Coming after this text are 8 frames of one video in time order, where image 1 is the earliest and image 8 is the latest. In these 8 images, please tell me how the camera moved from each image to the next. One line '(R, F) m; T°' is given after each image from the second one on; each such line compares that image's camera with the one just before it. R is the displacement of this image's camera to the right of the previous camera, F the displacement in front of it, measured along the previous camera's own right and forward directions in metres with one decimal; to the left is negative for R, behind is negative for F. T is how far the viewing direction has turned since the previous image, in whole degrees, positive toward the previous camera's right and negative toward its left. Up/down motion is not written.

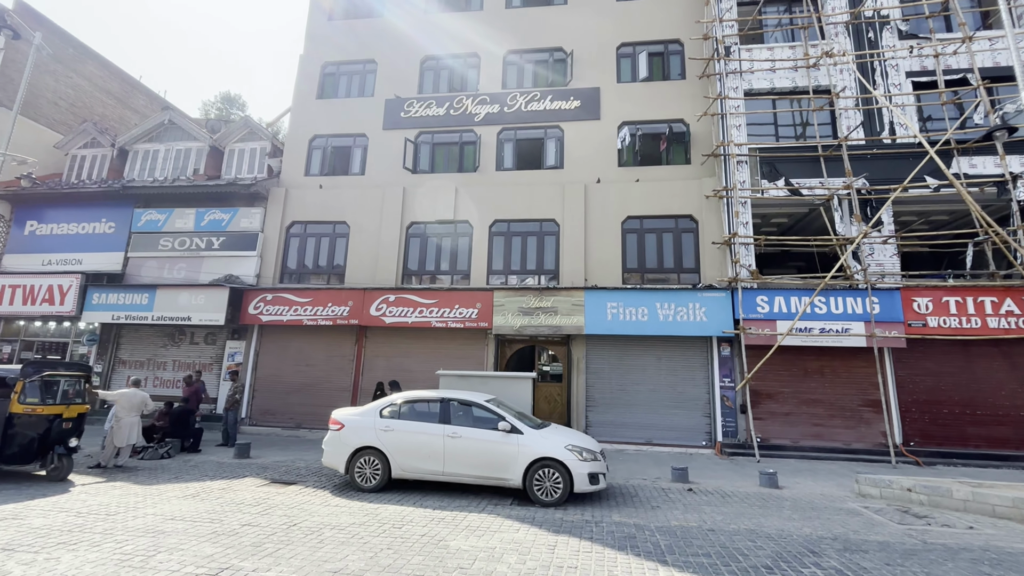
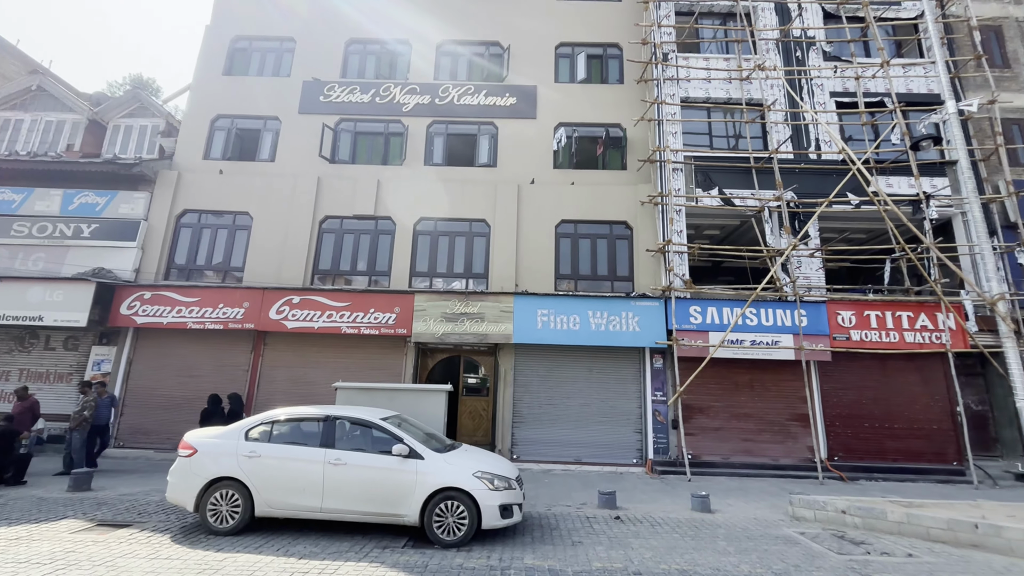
(+0.5, +1.0) m; +7°
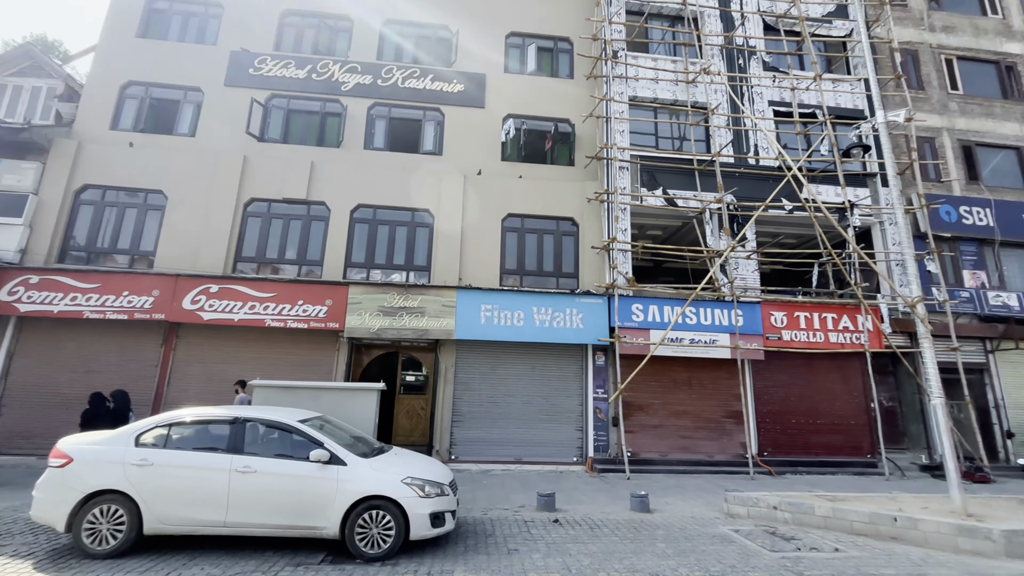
(+0.1, +0.4) m; +6°
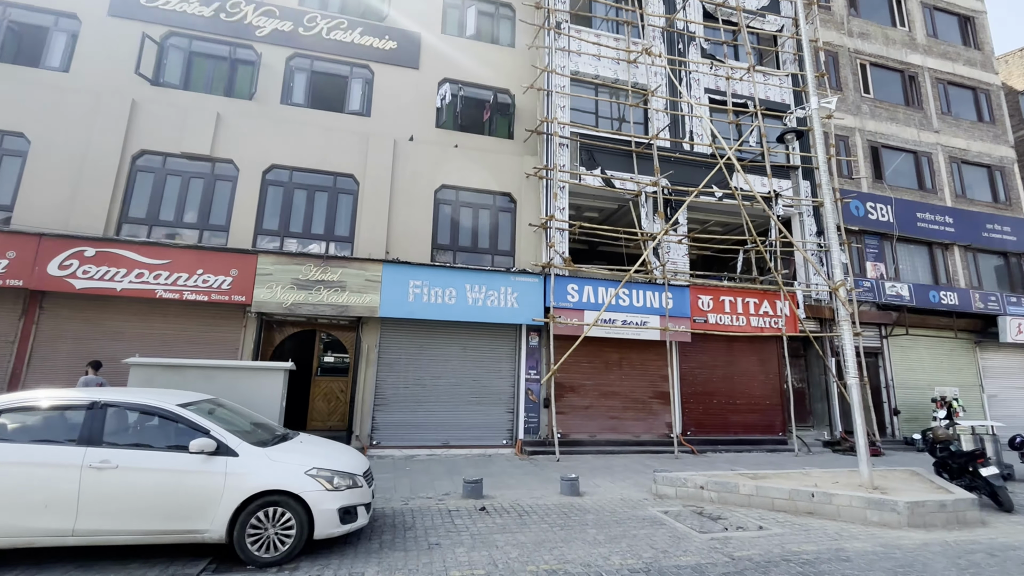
(+0.1, +0.5) m; +8°
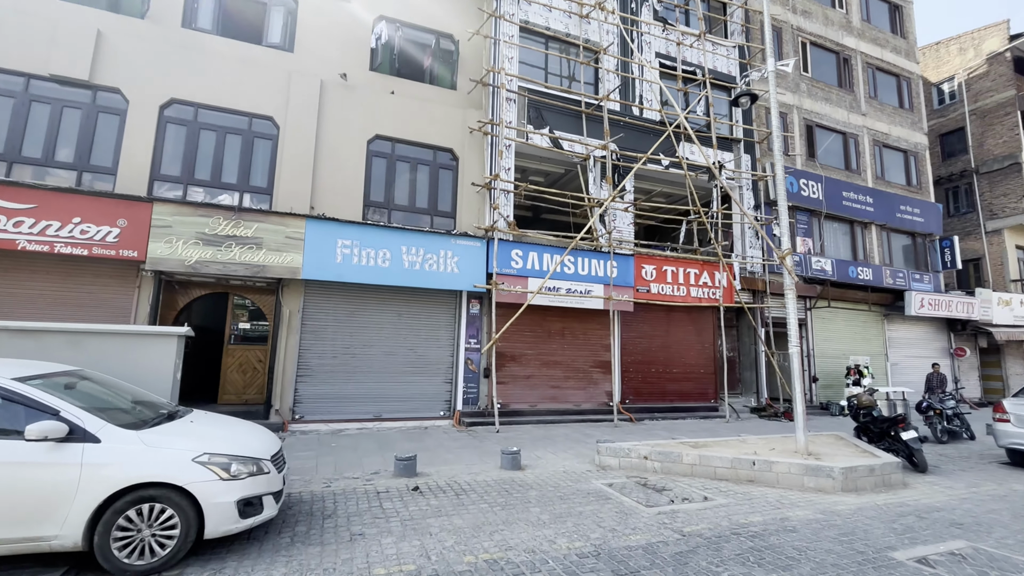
(0.0, +0.6) m; +7°
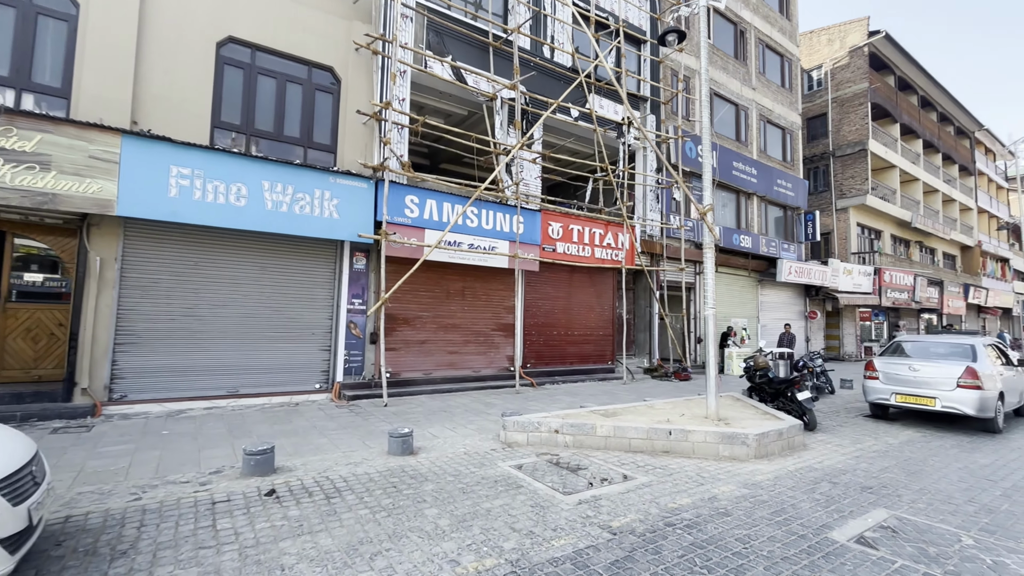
(0.0, +1.1) m; +13°
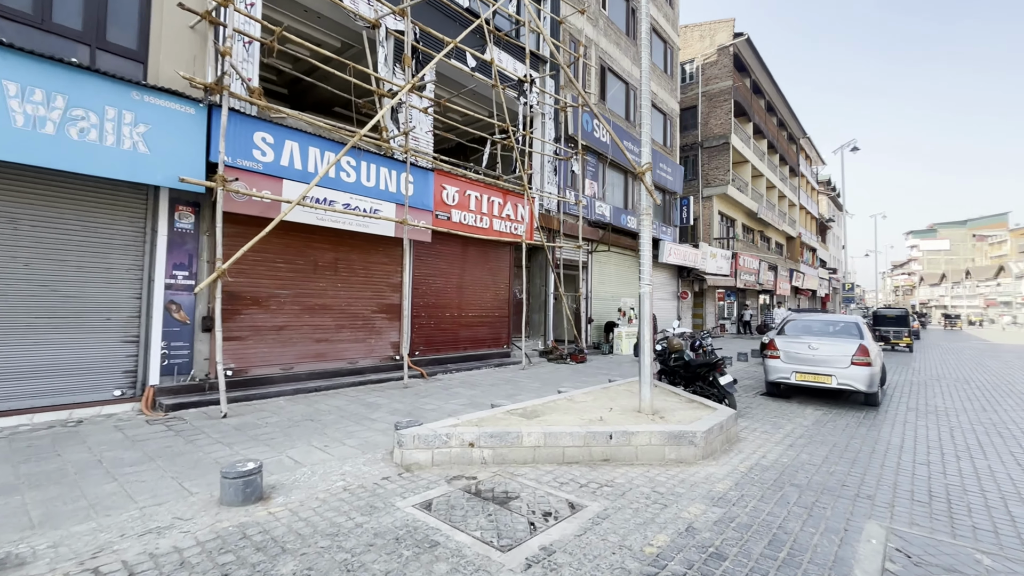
(-0.2, +1.5) m; +15°
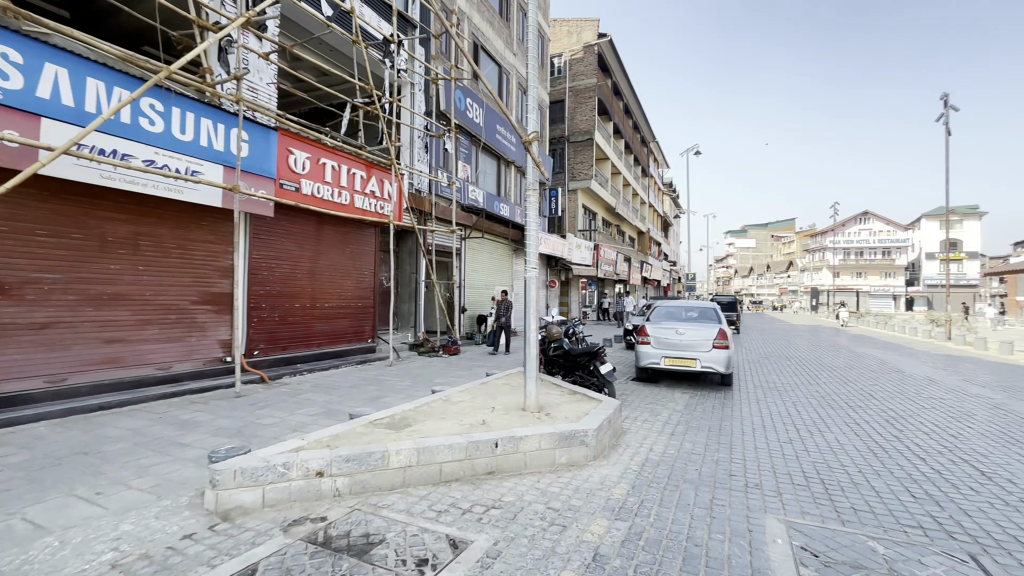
(0.0, +0.8) m; +16°
